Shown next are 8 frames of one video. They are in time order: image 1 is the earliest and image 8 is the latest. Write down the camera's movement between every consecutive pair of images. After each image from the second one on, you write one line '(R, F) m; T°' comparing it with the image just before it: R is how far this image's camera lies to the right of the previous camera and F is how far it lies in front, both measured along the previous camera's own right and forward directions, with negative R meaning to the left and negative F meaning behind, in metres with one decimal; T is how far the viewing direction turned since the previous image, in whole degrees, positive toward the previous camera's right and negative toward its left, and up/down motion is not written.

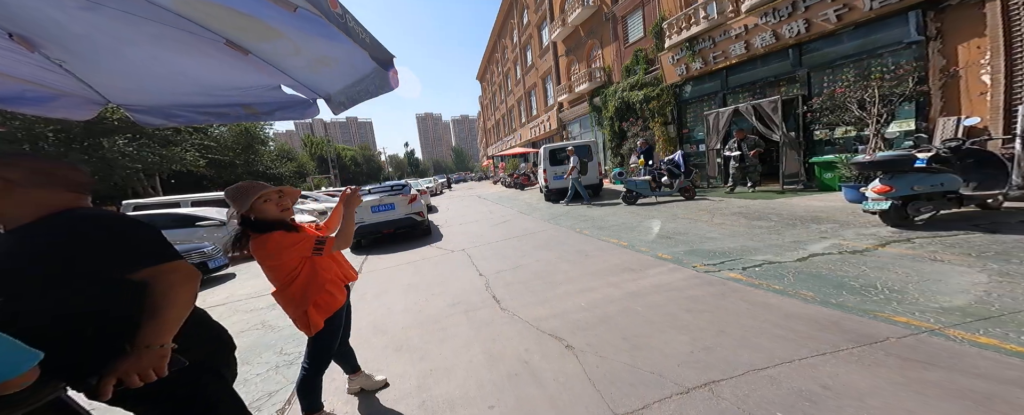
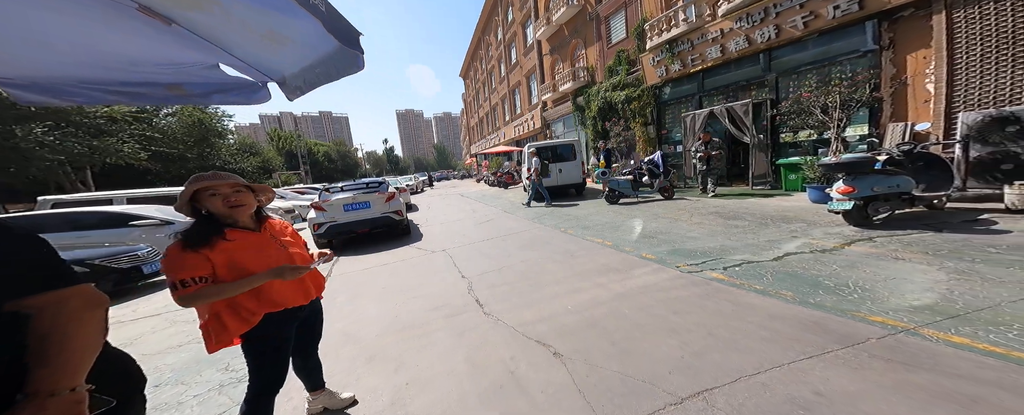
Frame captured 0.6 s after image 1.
(0.0, +0.1) m; +4°
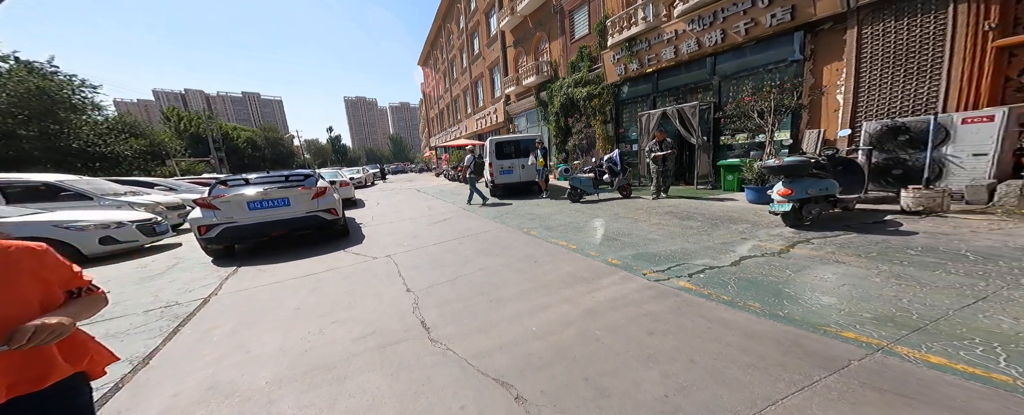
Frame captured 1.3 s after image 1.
(0.0, +0.3) m; +10°
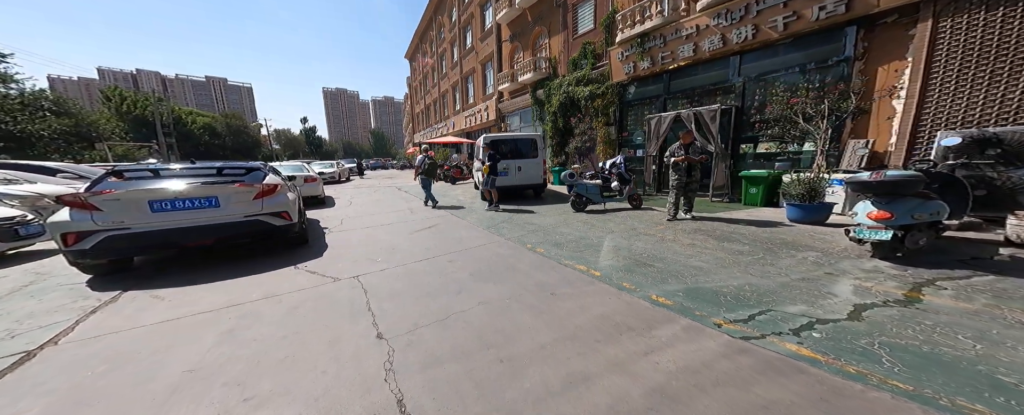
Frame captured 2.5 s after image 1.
(-0.3, +0.8) m; +4°
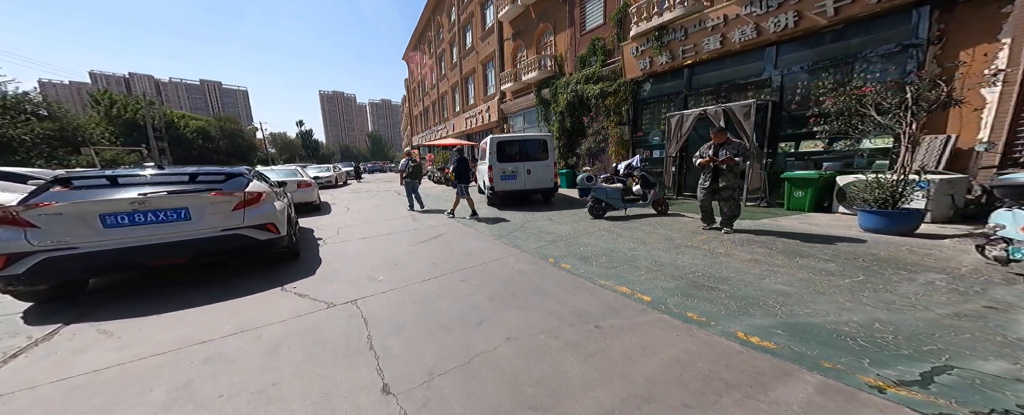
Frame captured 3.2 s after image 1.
(-0.3, +0.6) m; 0°
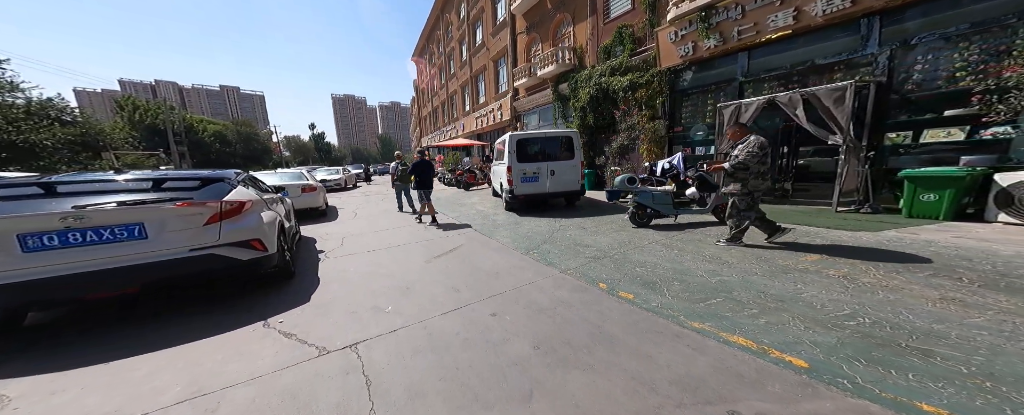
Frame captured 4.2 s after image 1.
(-0.4, +0.9) m; -2°
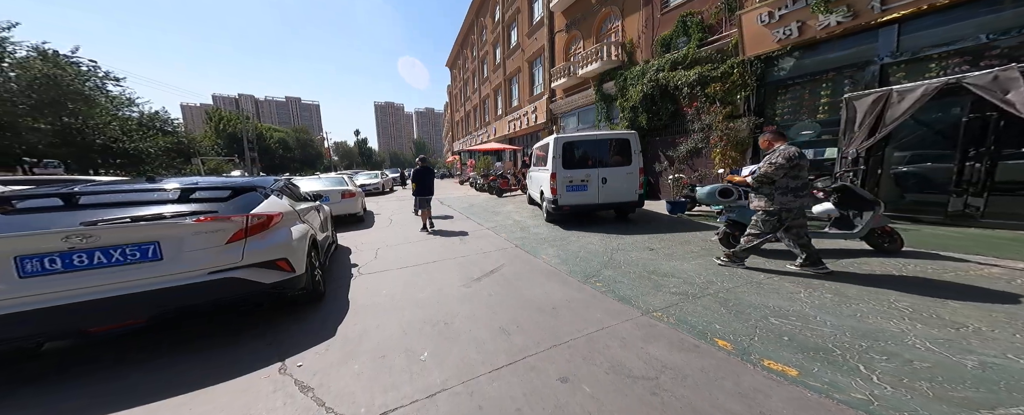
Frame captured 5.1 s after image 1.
(-0.6, +1.1) m; -5°
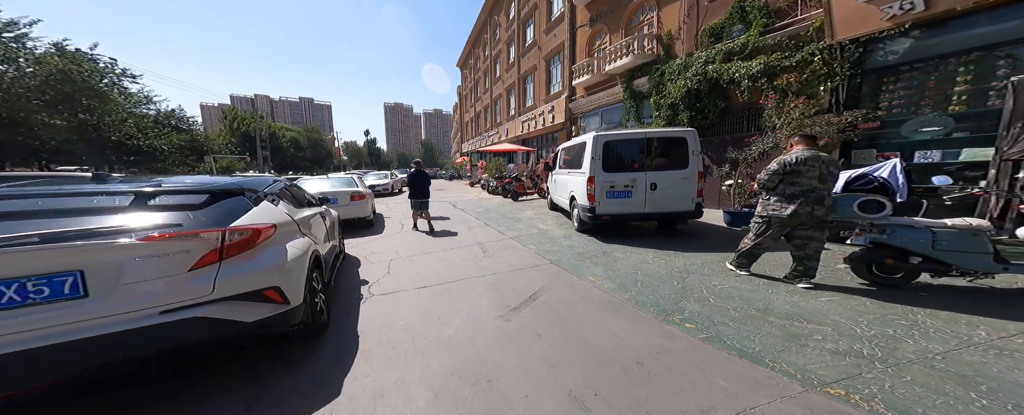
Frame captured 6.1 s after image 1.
(-0.9, +1.4) m; -1°
